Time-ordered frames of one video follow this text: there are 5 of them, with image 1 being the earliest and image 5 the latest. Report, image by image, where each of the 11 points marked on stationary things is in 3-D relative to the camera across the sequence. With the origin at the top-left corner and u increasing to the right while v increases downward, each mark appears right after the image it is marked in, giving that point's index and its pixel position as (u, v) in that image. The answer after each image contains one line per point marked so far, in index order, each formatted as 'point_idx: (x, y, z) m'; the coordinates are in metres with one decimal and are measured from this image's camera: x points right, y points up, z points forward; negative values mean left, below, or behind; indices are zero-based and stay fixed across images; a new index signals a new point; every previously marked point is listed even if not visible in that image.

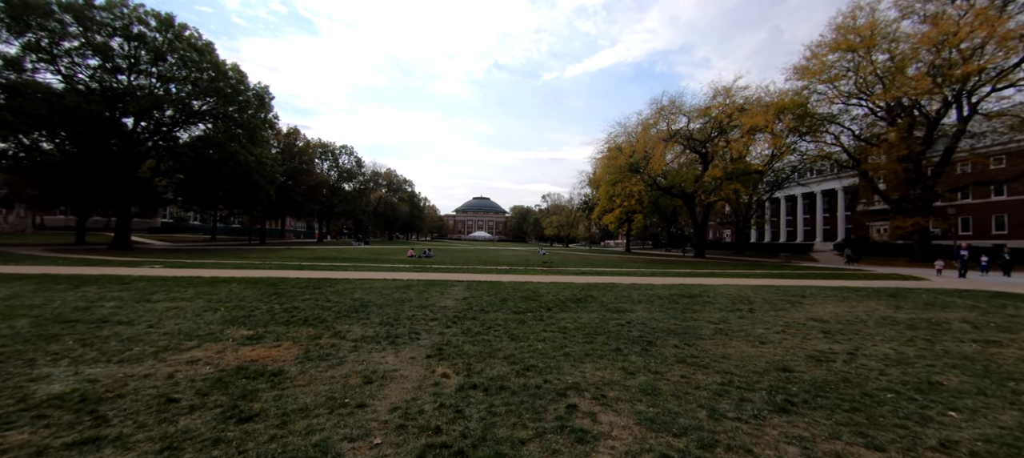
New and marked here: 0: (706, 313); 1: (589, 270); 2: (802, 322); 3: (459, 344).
0: (+3.8, -1.7, +7.0) m
1: (+3.8, -2.0, +17.5) m
2: (+5.2, -1.7, +6.4) m
3: (-0.7, -1.5, +4.8) m
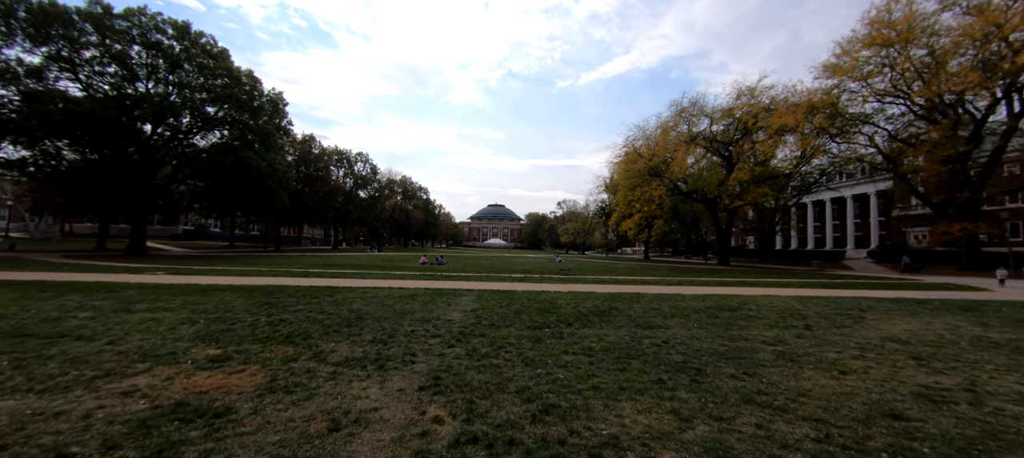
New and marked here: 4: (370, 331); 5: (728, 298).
0: (+4.1, -1.7, +5.9) m
1: (+4.4, -2.2, +16.5) m
2: (+5.4, -1.7, +5.3) m
3: (-0.6, -1.5, +3.9) m
4: (-2.2, -1.6, +5.5) m
5: (+5.6, -1.8, +9.3) m
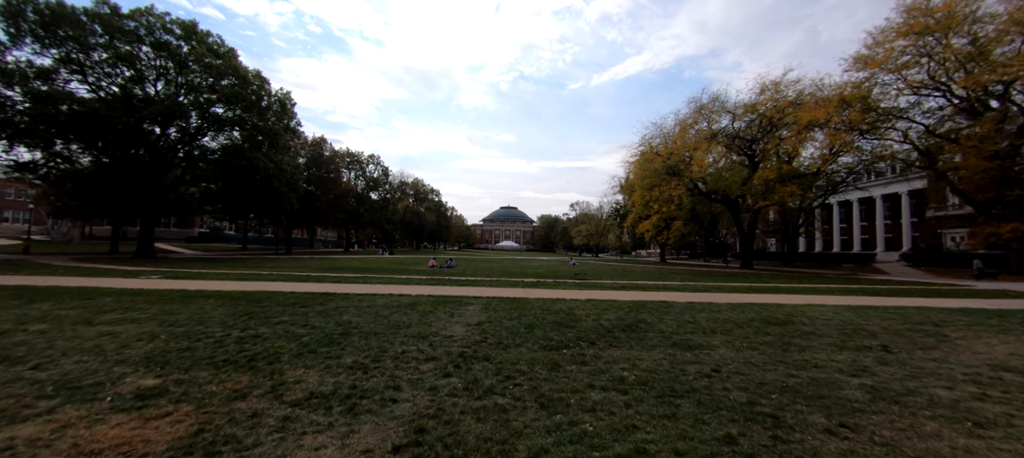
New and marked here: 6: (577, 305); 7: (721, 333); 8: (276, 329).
0: (+4.2, -1.7, +4.8) m
1: (+4.9, -2.3, +15.3) m
2: (+5.6, -1.7, +4.1) m
3: (-0.5, -1.5, +2.9) m
4: (-2.1, -1.6, +4.6) m
5: (+5.9, -1.8, +8.1) m
6: (+1.5, -1.7, +8.1) m
7: (+3.4, -1.7, +5.8) m
8: (-3.9, -1.6, +5.8) m
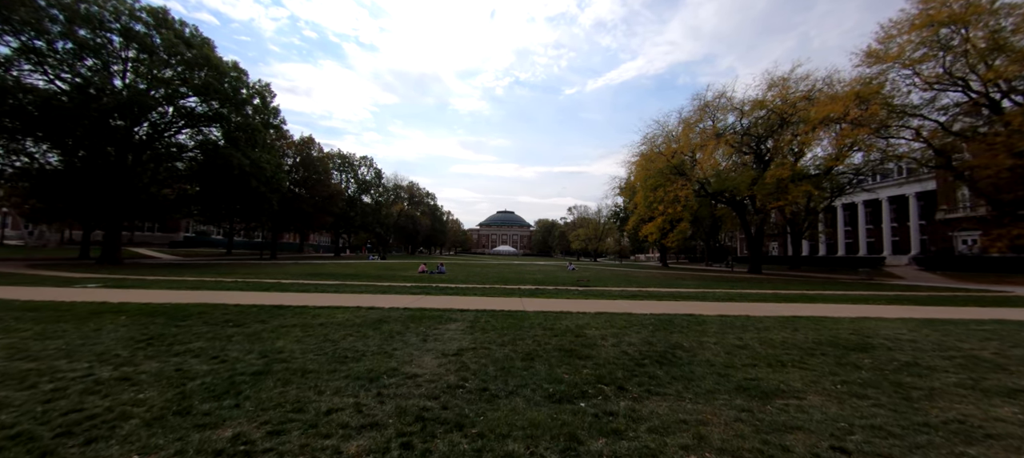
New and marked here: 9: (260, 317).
0: (+4.1, -1.6, +3.2) m
1: (+4.7, -2.3, +13.7) m
2: (+5.5, -1.6, +2.5) m
3: (-0.5, -1.4, +1.2) m
4: (-2.2, -1.5, +2.9) m
5: (+5.8, -1.7, +6.5) m
6: (+1.4, -1.7, +6.4) m
7: (+3.3, -1.6, +4.2) m
8: (-4.0, -1.5, +4.1) m
9: (-4.6, -1.6, +6.6) m
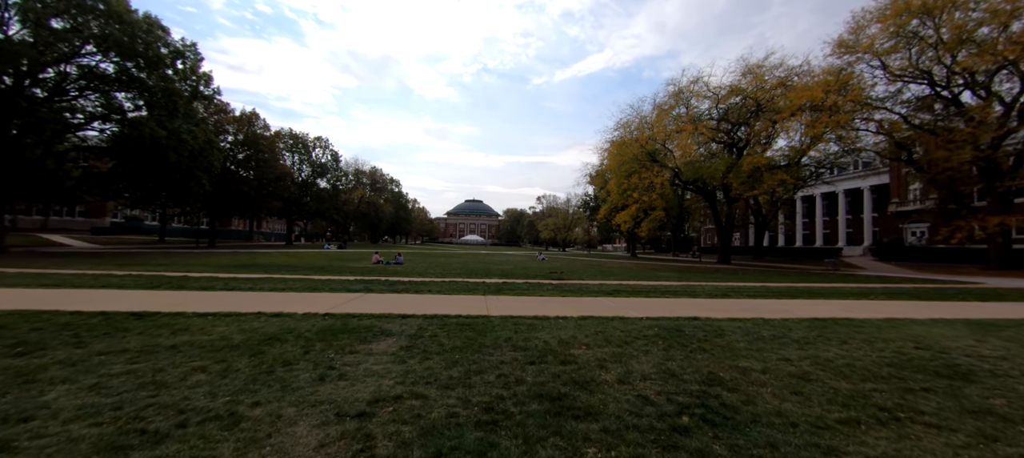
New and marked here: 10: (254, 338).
0: (+3.8, -1.4, +1.7) m
1: (+3.5, -1.9, +12.2) m
2: (+5.2, -1.4, +1.1) m
3: (-0.6, -1.2, -0.7) m
4: (-2.4, -1.3, +0.9) m
5: (+5.2, -1.5, +5.1) m
6: (+0.8, -1.4, +4.7) m
7: (+3.0, -1.4, +2.7) m
8: (-4.3, -1.3, +1.9) m
9: (-5.2, -1.3, +4.3) m
10: (-3.1, -1.3, +4.4) m
